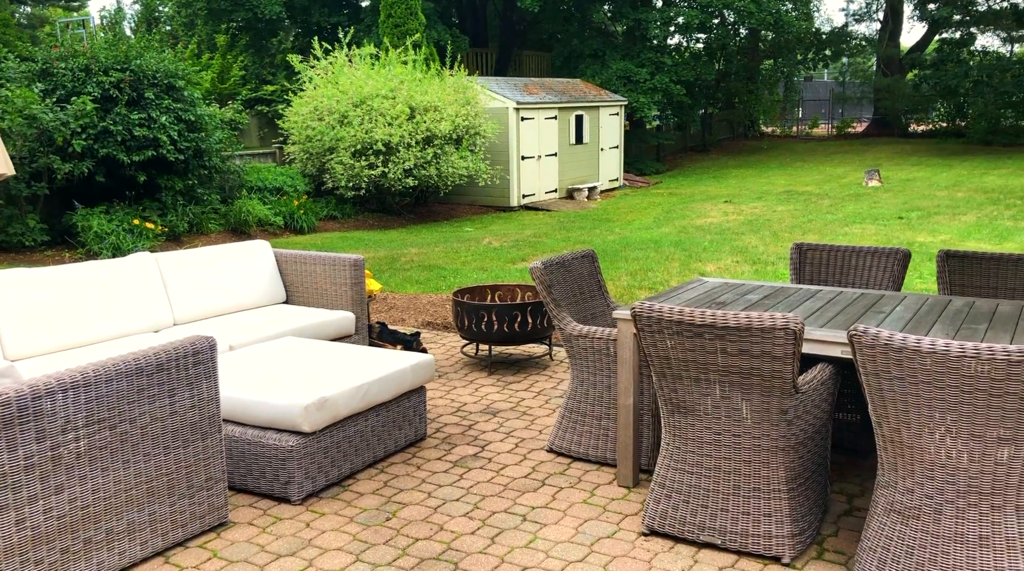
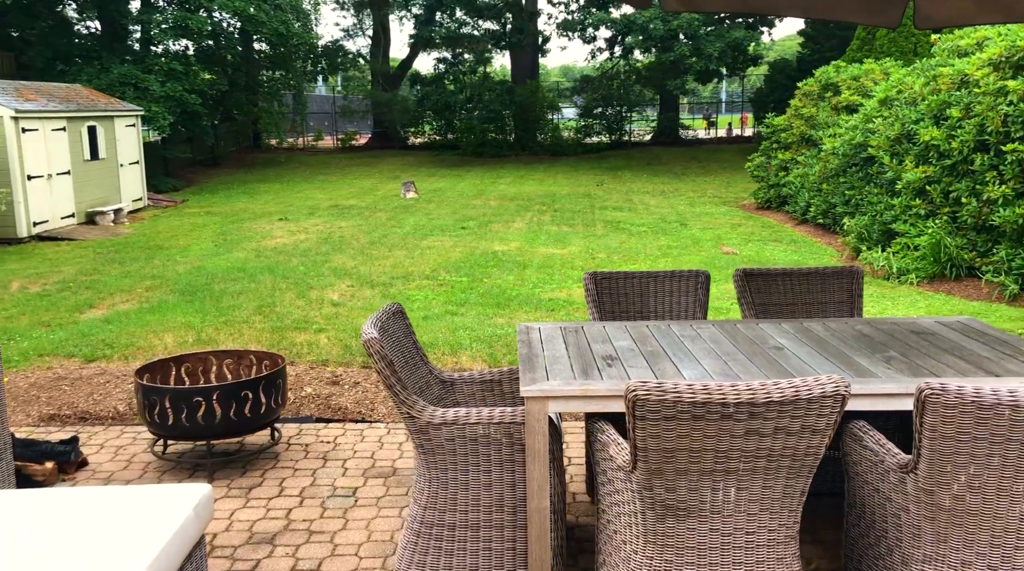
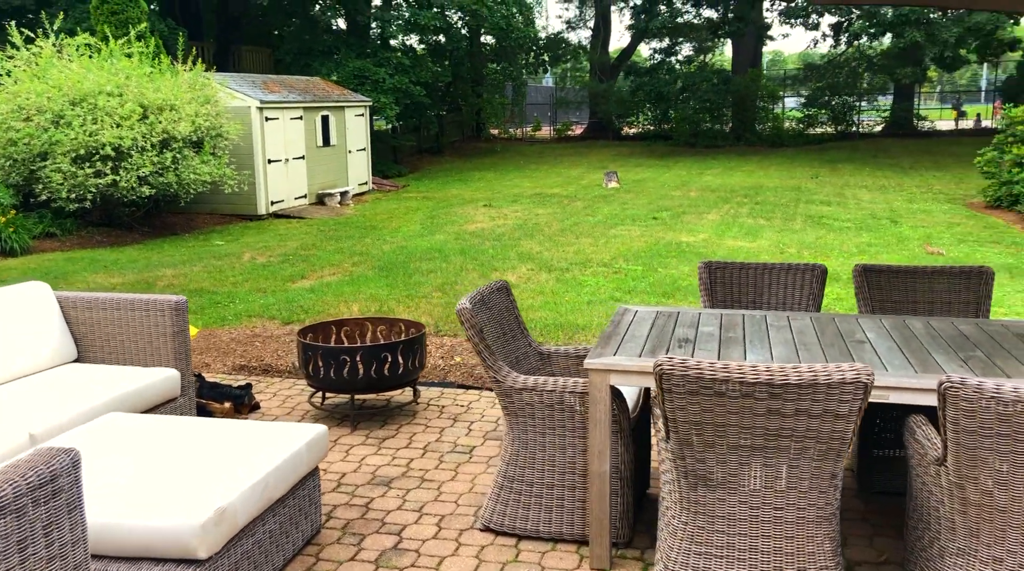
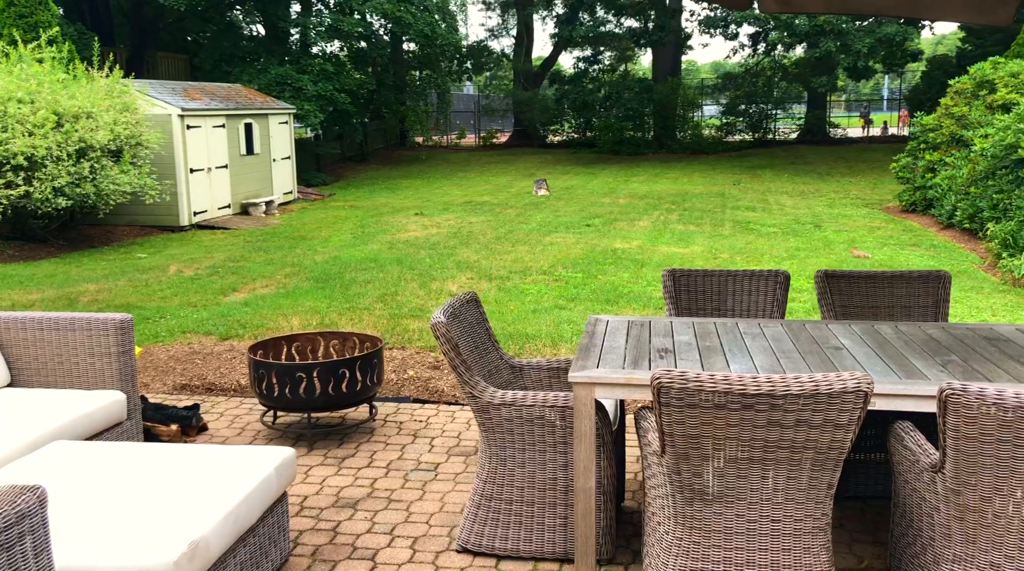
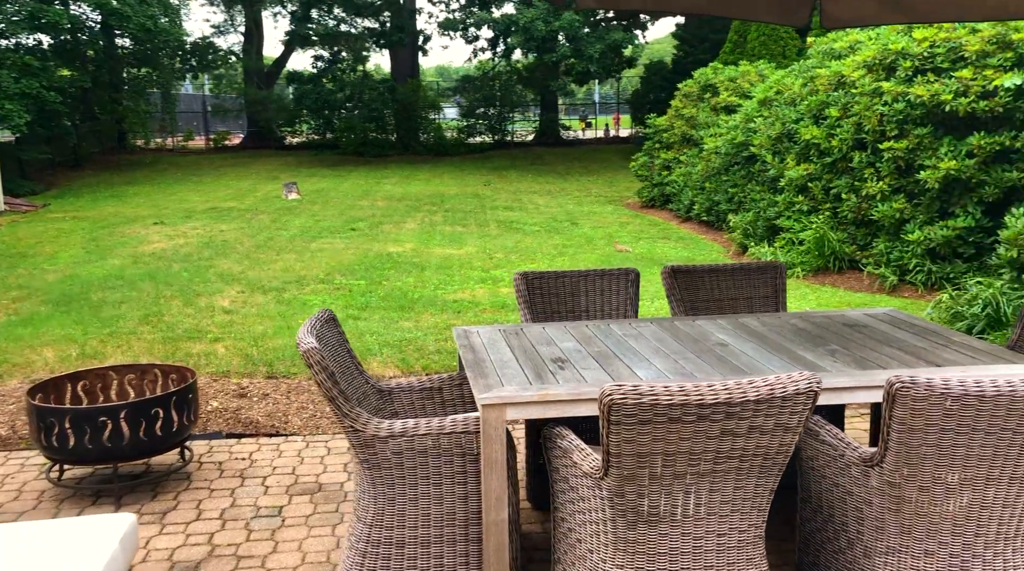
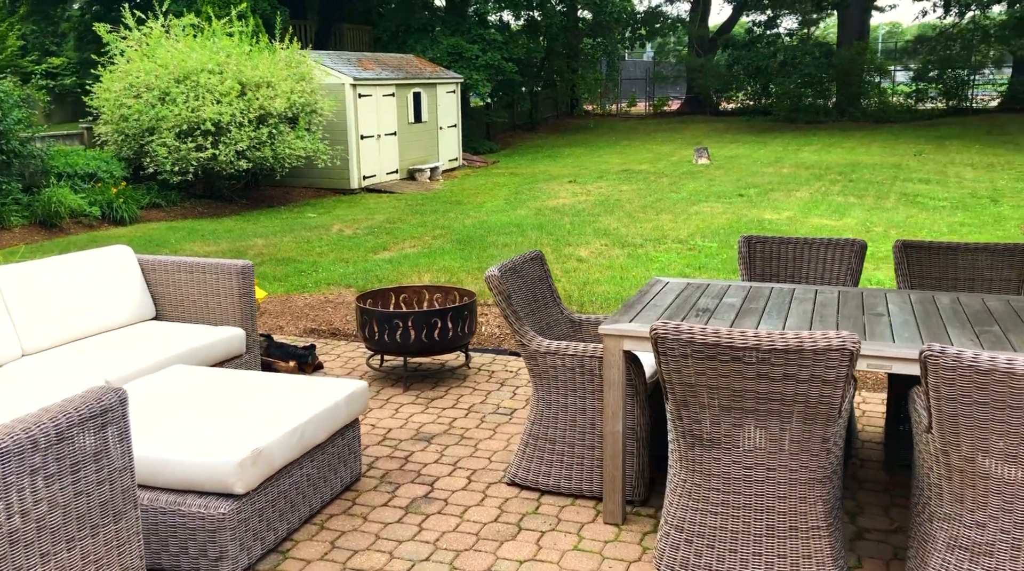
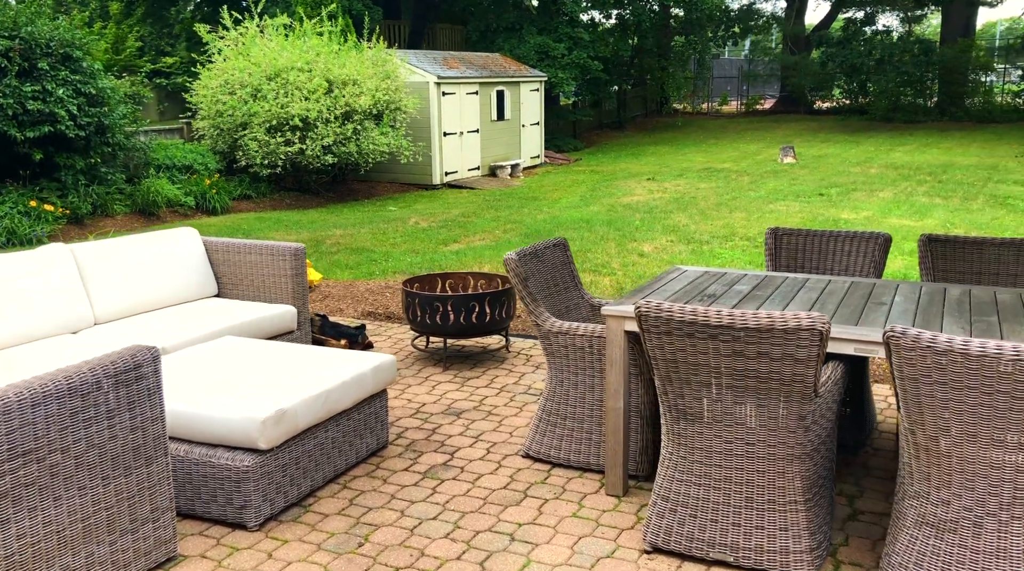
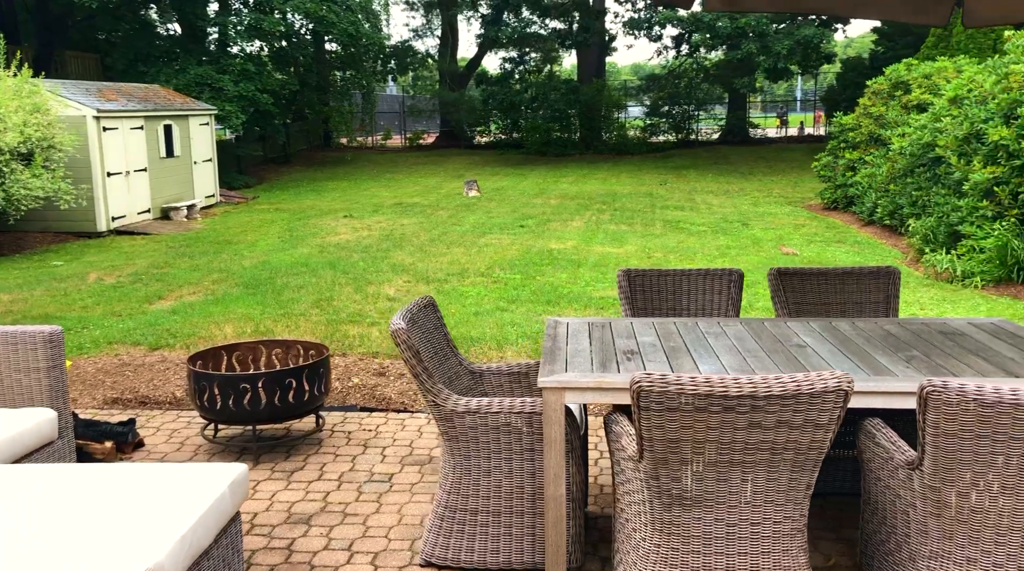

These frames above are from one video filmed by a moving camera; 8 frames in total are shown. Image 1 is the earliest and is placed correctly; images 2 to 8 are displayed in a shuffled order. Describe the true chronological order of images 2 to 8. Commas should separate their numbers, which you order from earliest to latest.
7, 6, 3, 4, 8, 2, 5
